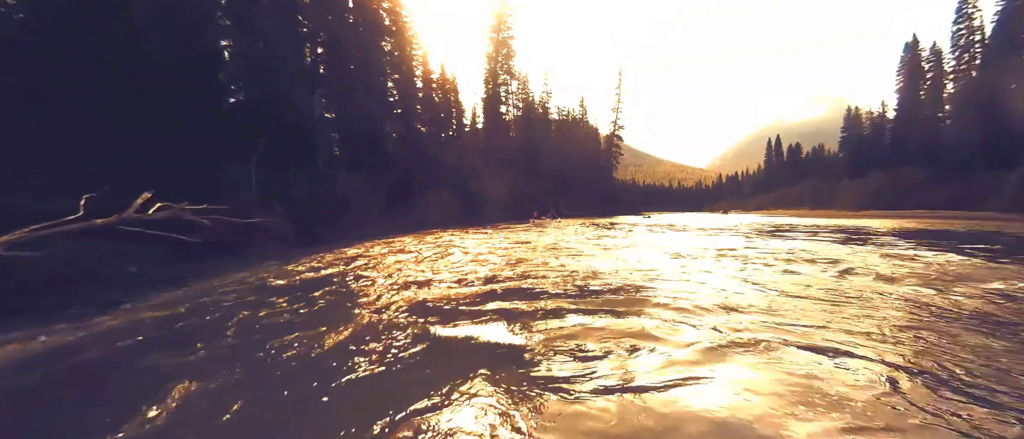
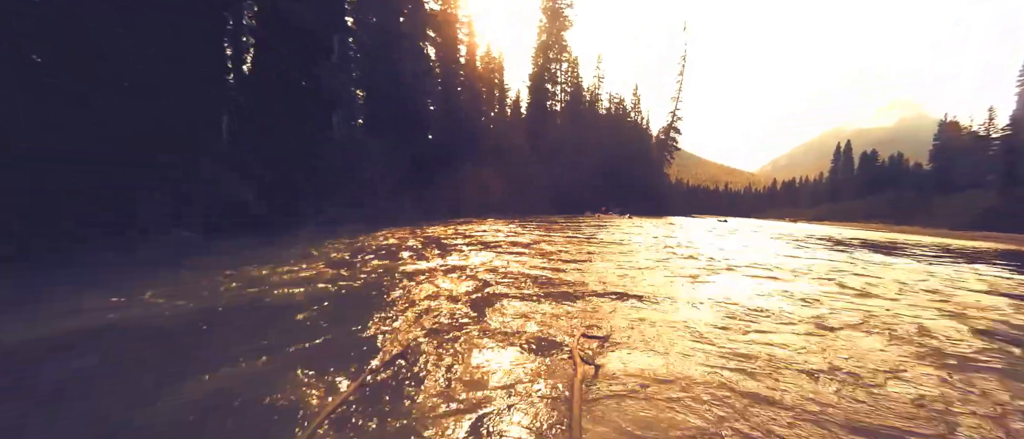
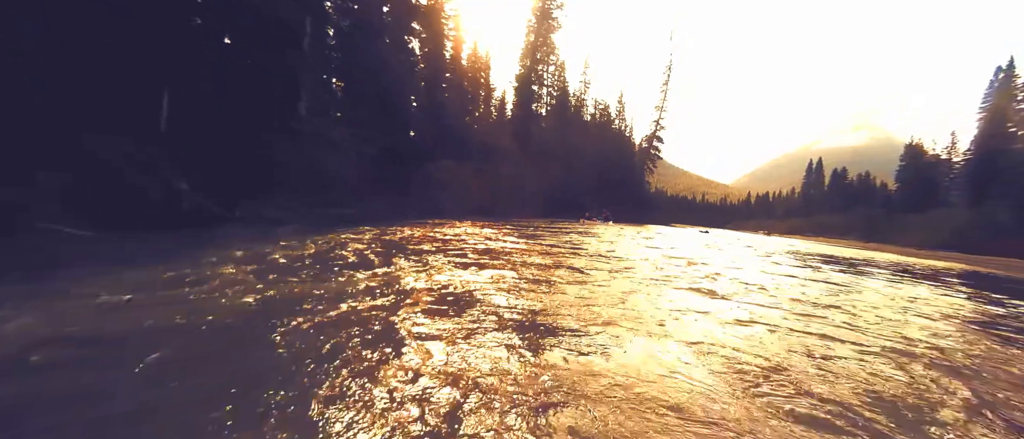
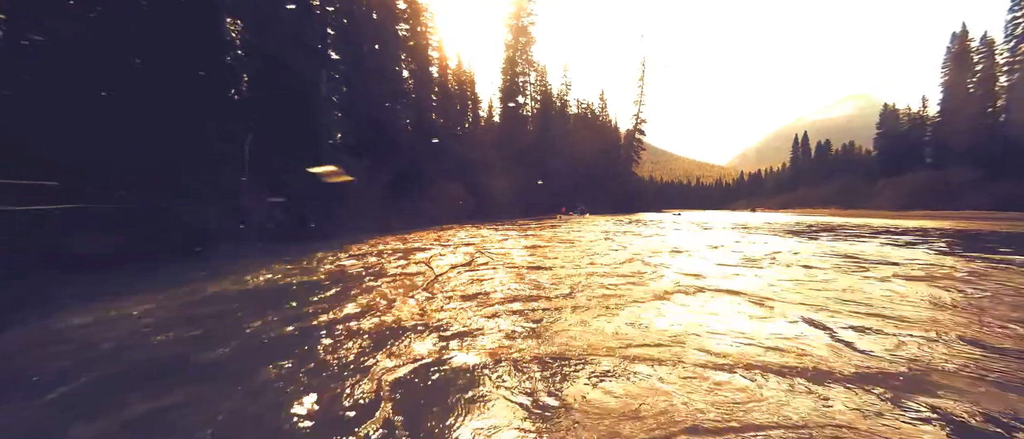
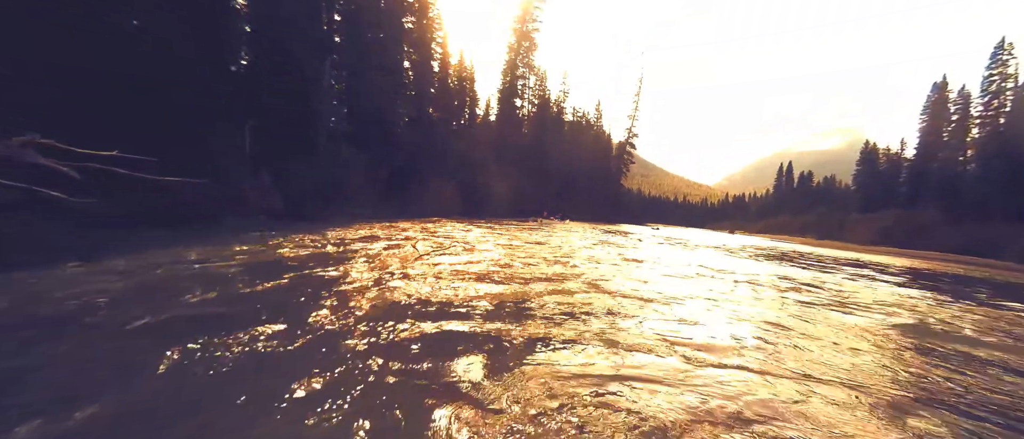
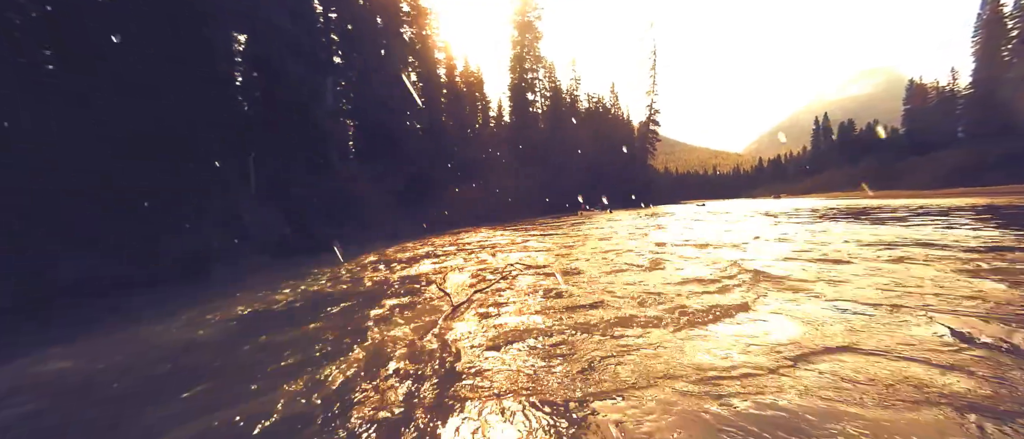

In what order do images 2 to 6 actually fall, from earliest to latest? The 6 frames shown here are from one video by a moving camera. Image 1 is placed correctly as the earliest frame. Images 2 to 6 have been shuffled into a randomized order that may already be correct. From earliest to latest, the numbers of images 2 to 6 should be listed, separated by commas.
5, 4, 6, 2, 3
